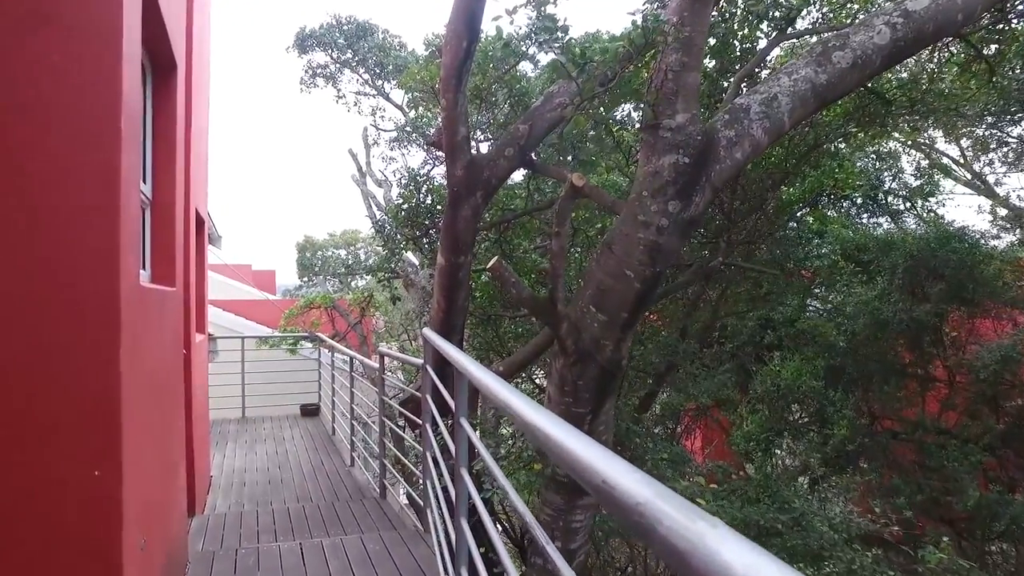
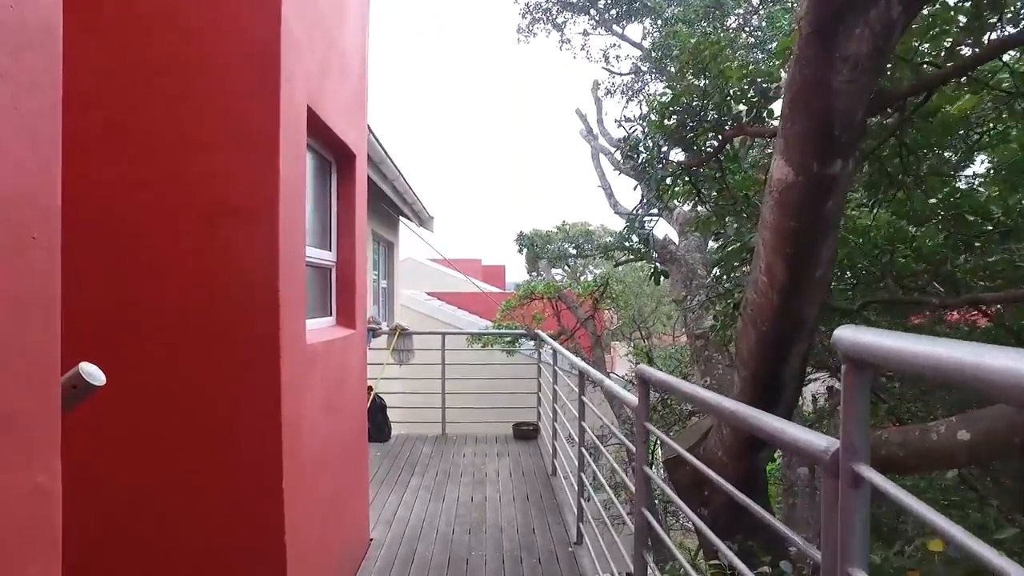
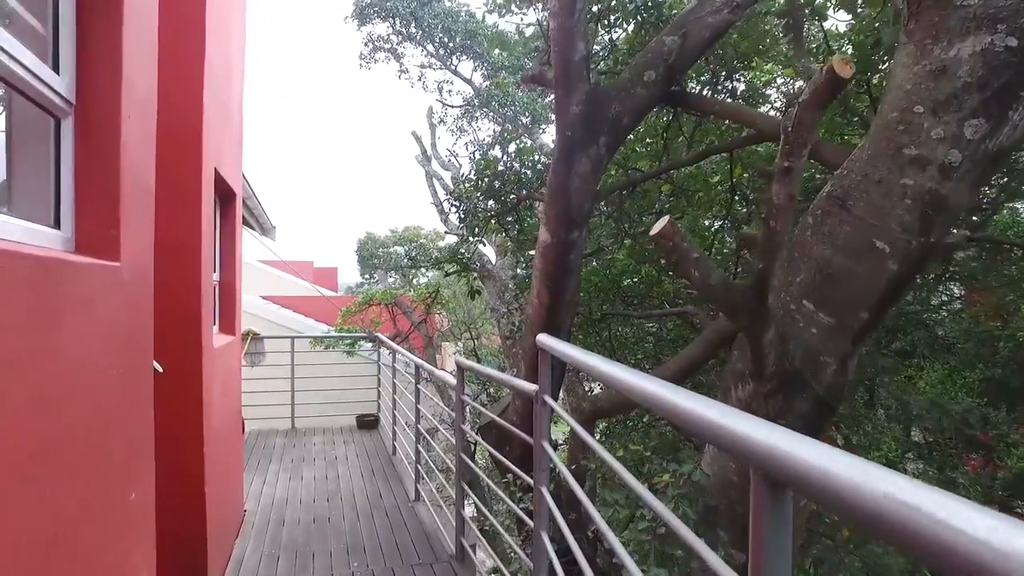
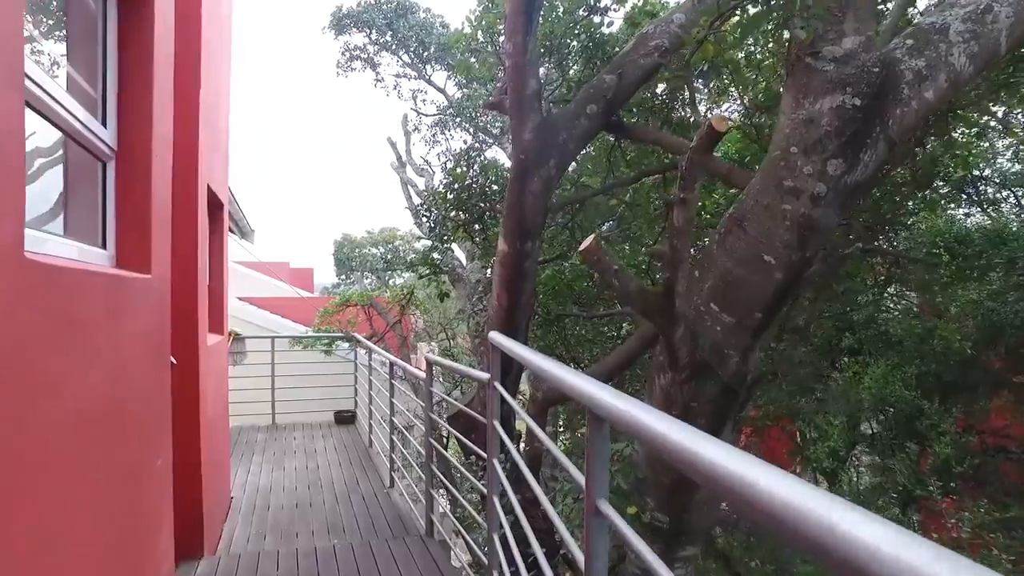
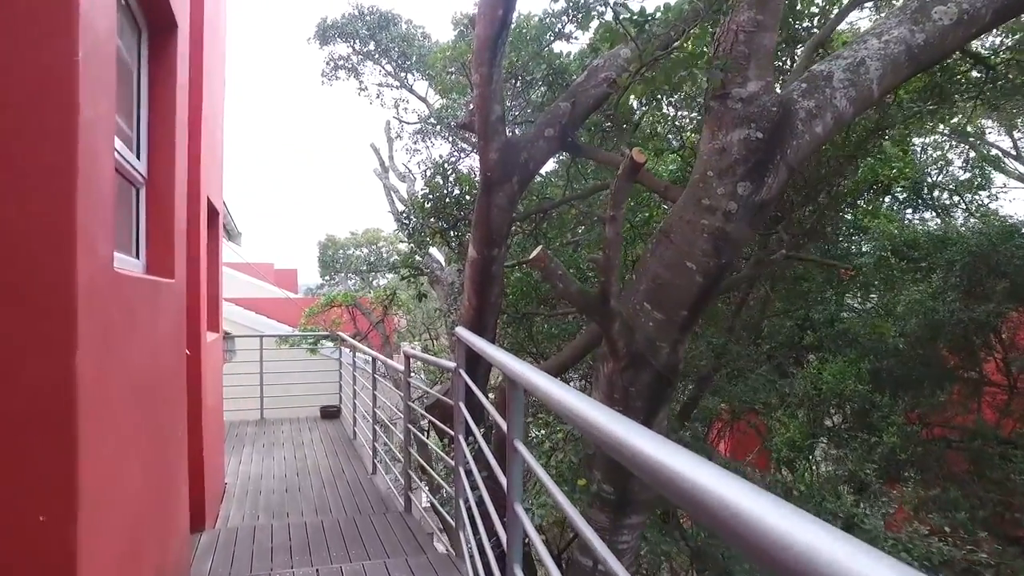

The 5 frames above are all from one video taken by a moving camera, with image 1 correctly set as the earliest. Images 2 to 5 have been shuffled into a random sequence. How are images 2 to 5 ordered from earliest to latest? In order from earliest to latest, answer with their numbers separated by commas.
5, 4, 3, 2
